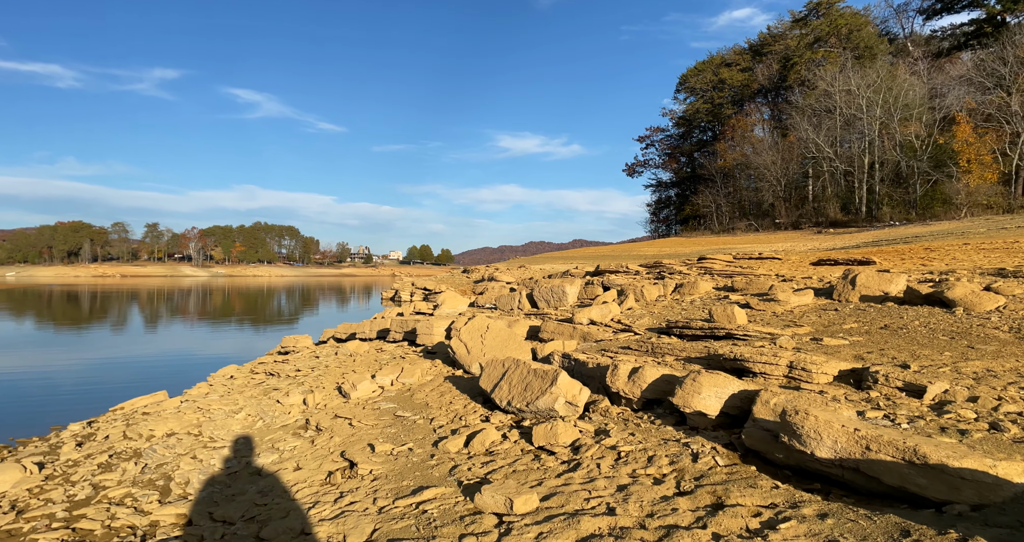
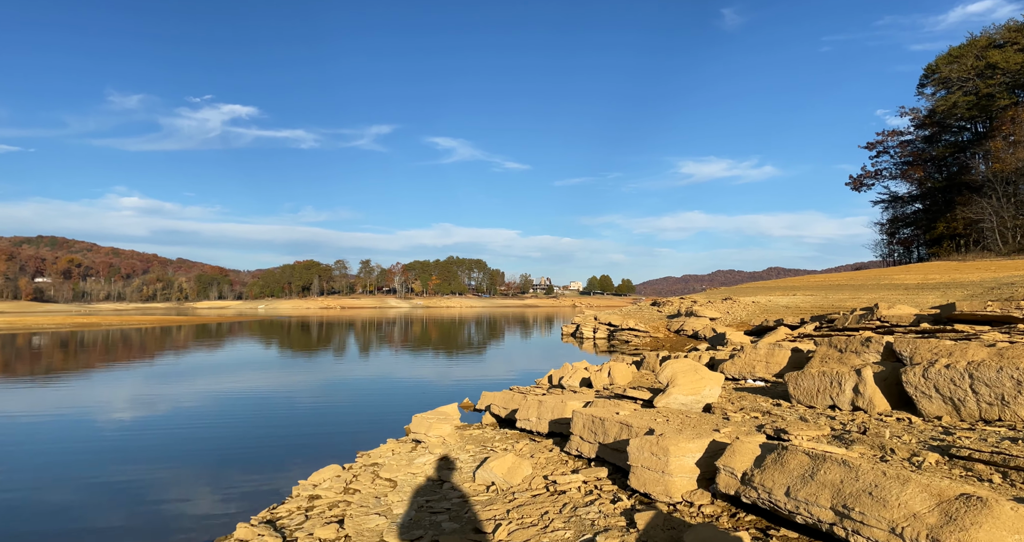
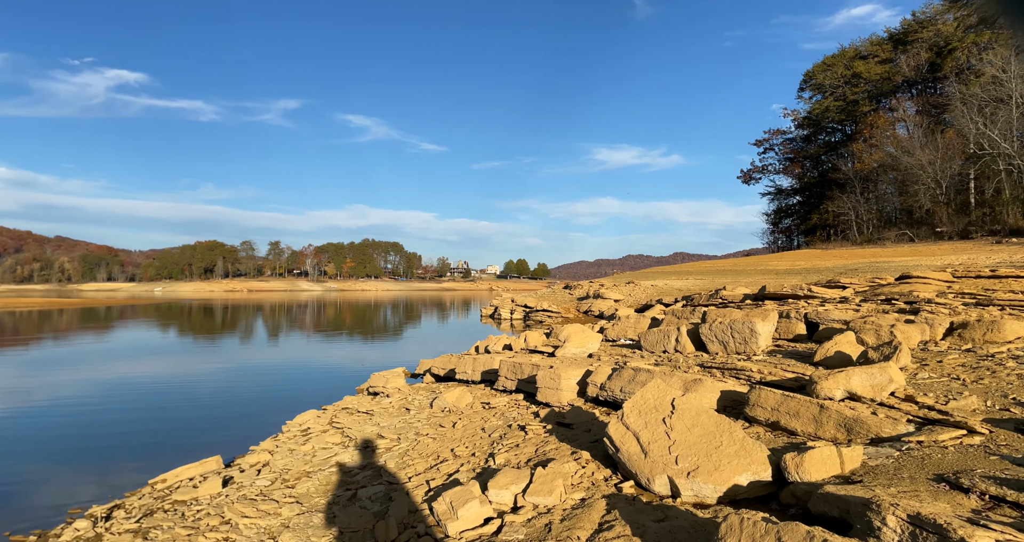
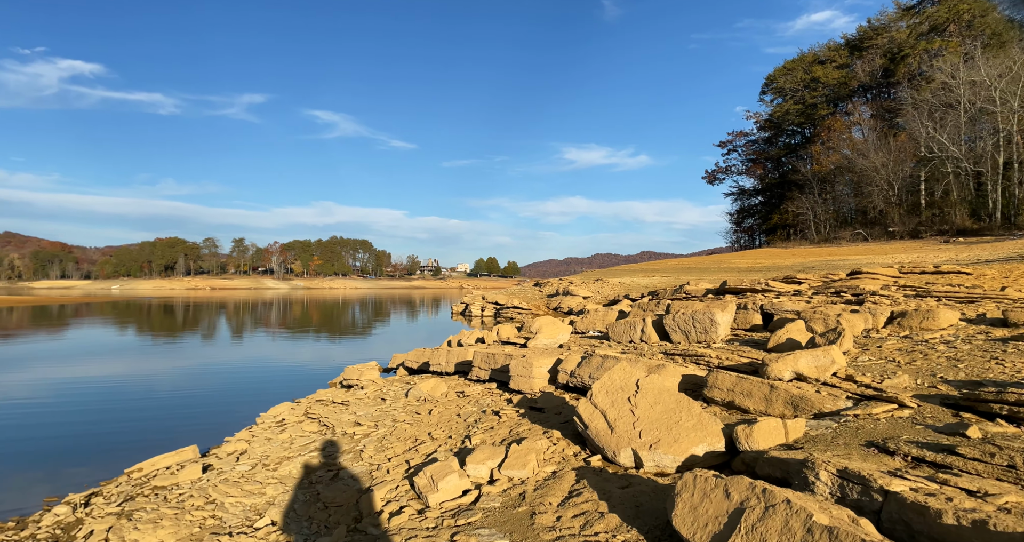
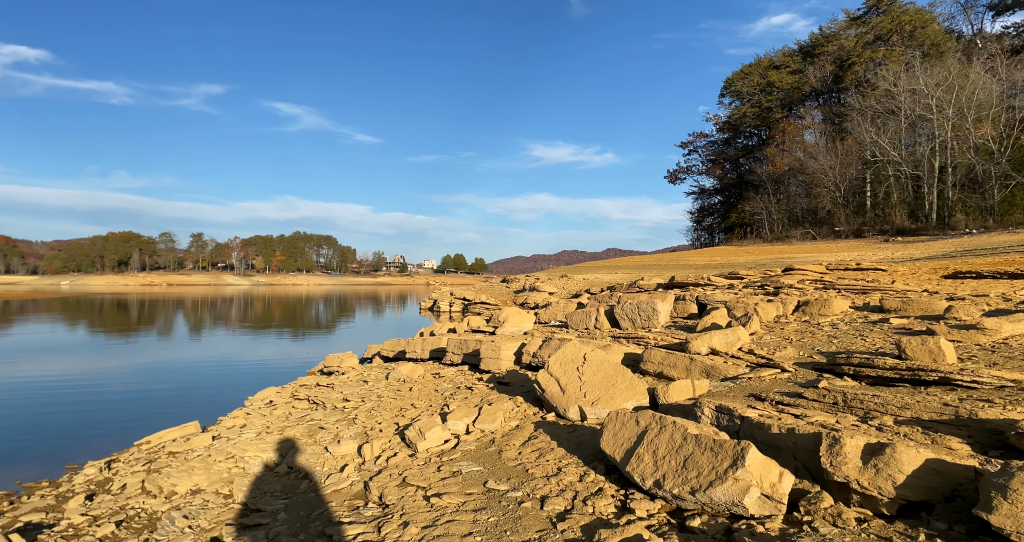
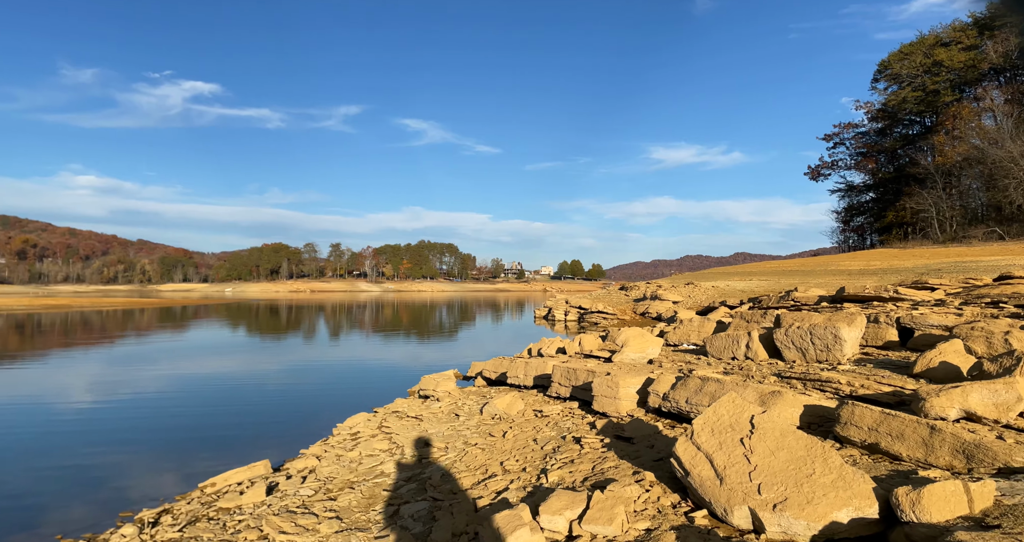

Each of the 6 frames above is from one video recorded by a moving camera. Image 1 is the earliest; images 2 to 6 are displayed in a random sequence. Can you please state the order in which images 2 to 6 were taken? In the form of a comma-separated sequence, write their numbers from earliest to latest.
5, 4, 3, 6, 2
